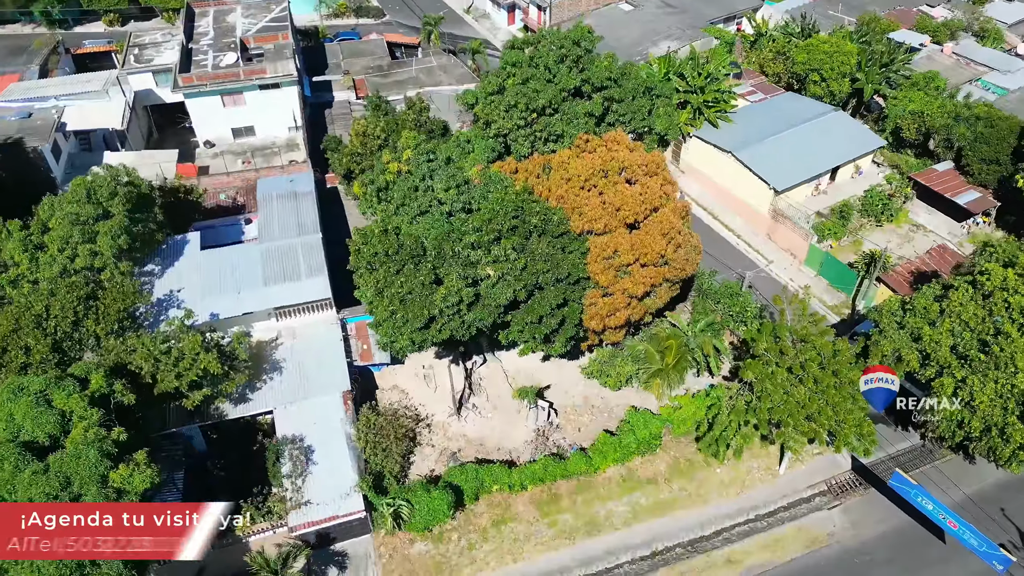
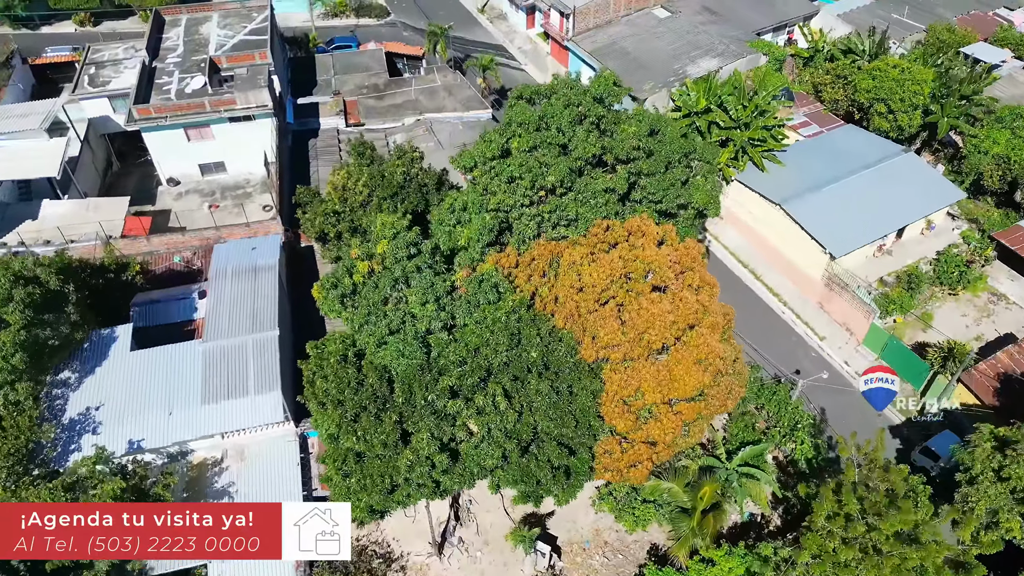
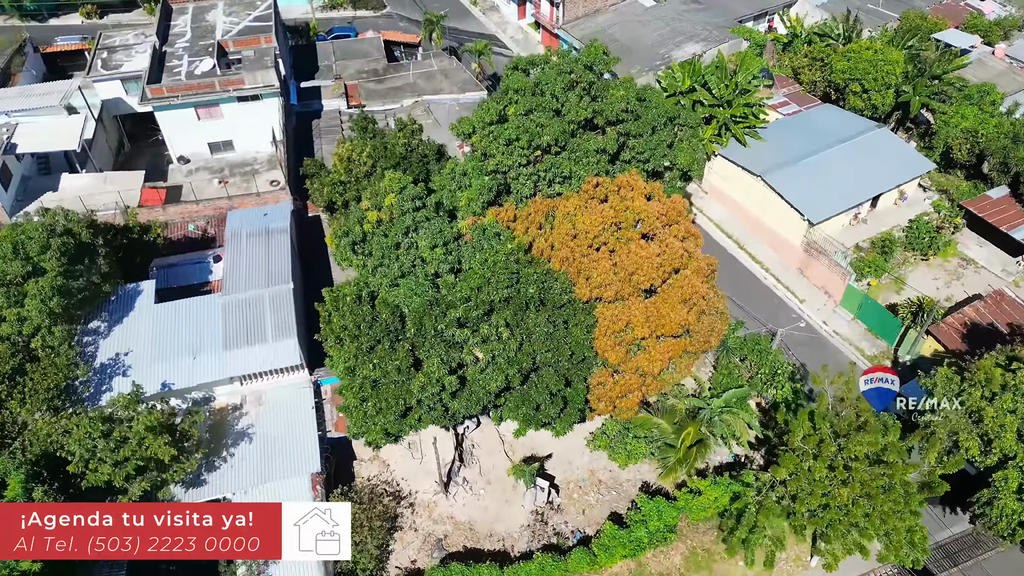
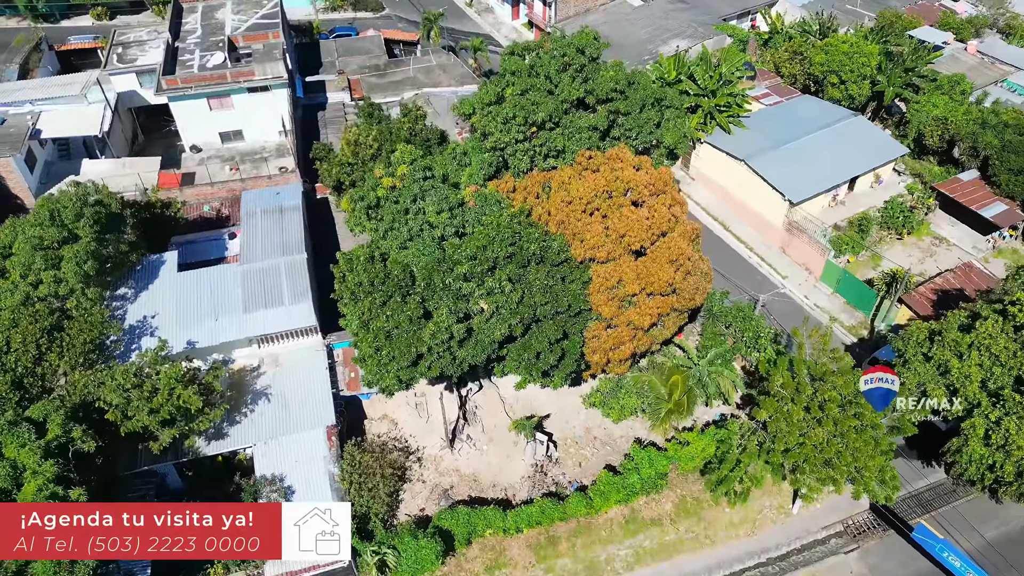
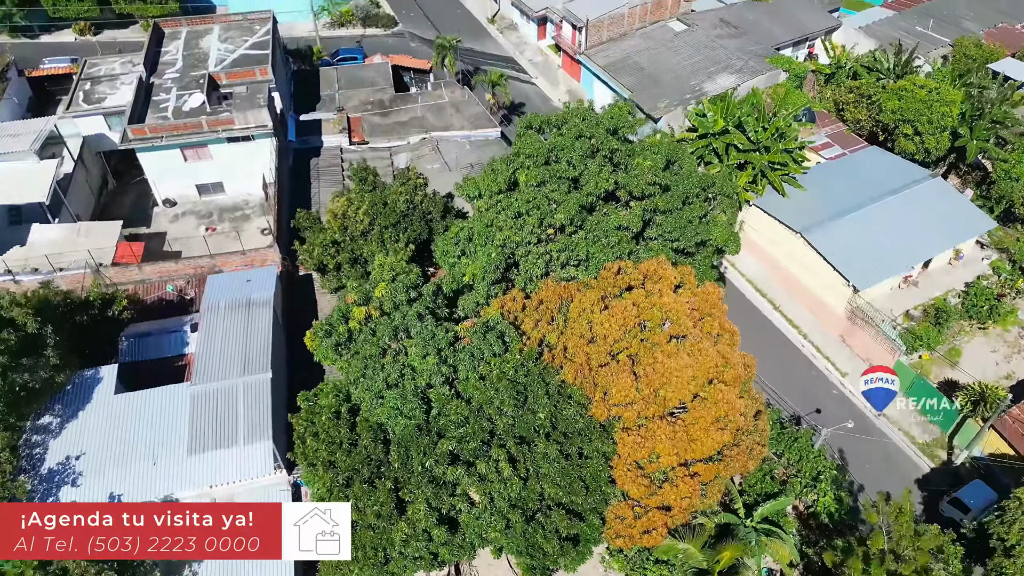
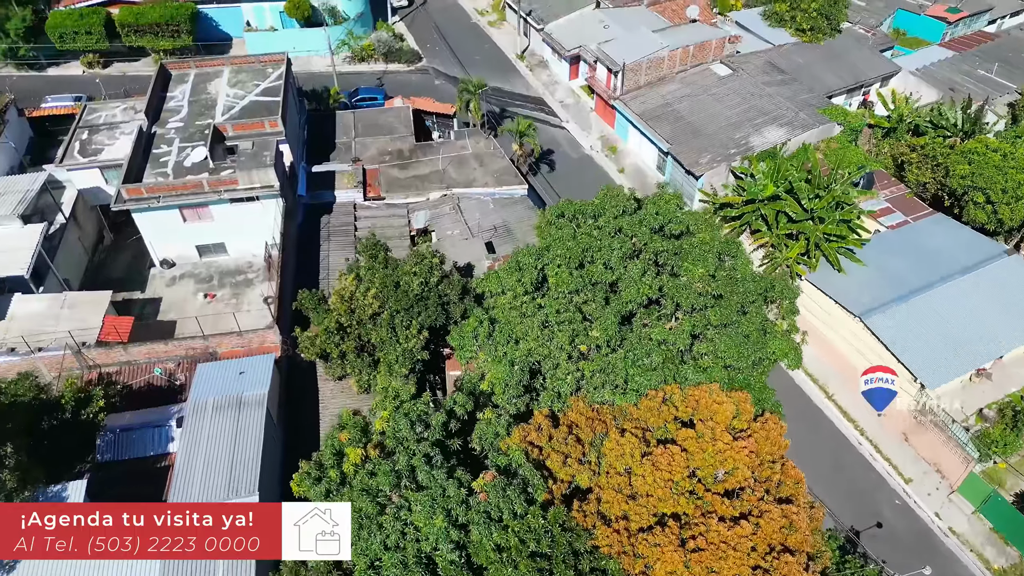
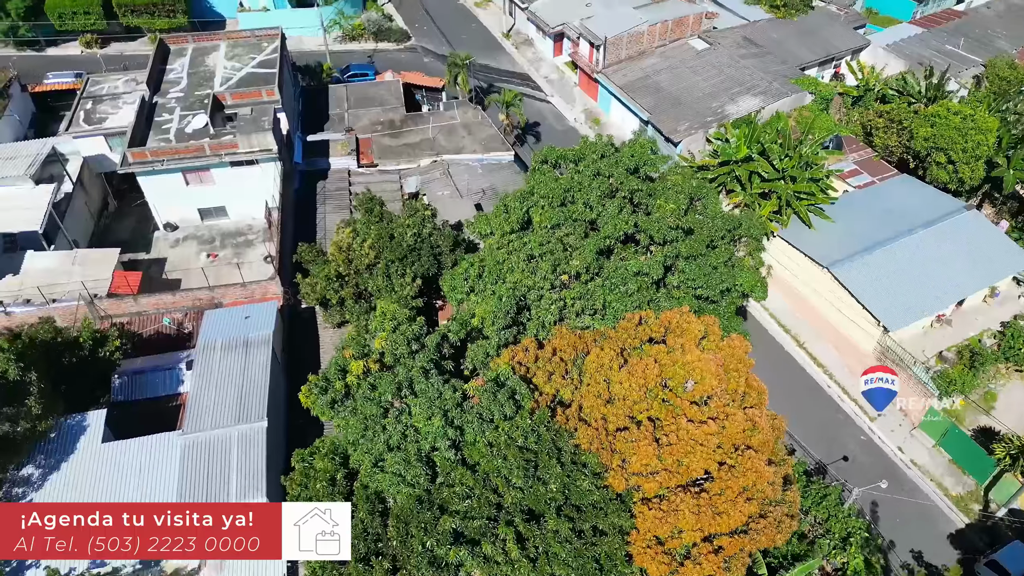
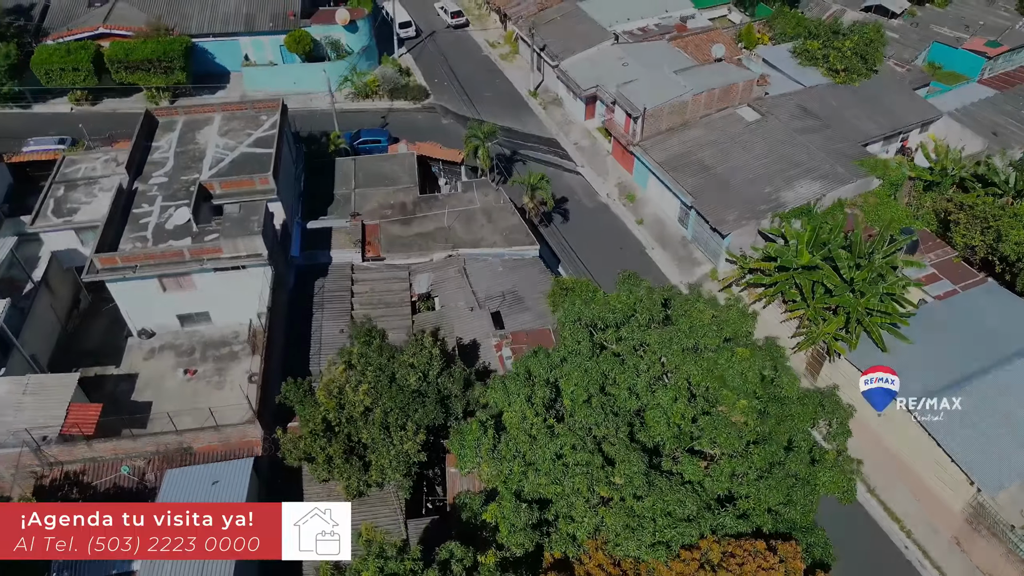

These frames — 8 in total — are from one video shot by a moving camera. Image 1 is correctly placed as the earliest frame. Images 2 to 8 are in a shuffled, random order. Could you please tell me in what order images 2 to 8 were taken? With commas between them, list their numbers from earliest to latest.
4, 3, 2, 5, 7, 6, 8
